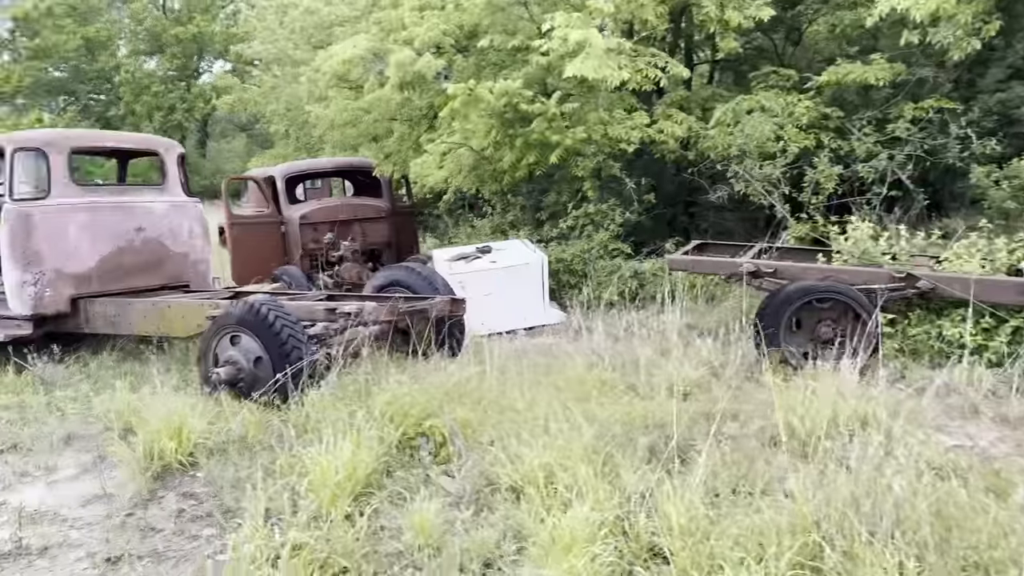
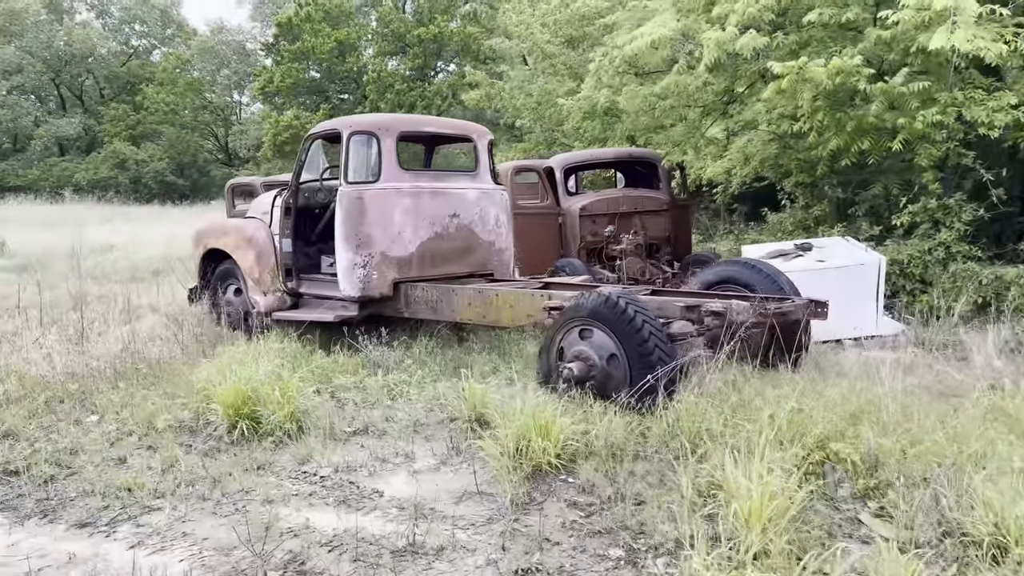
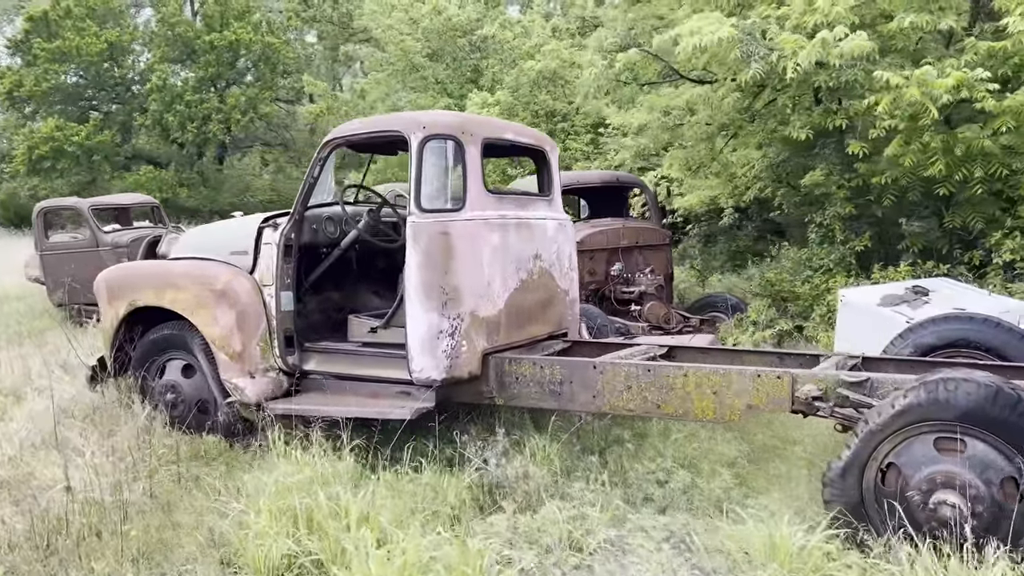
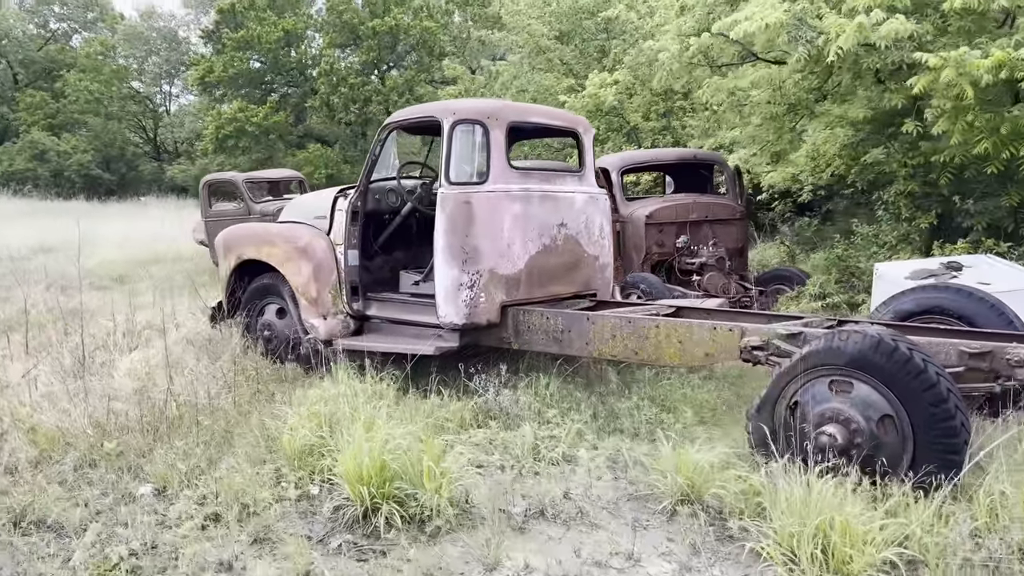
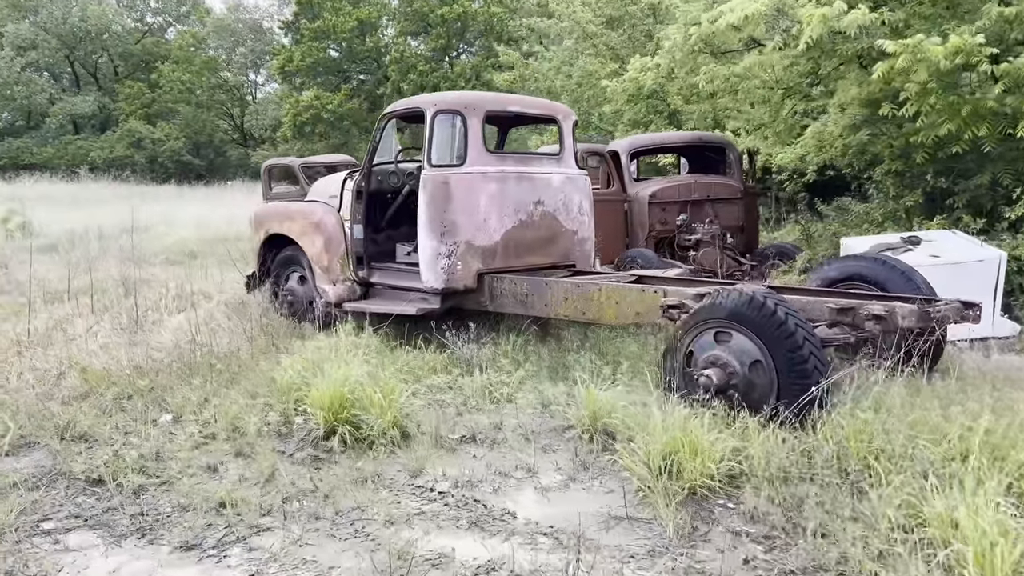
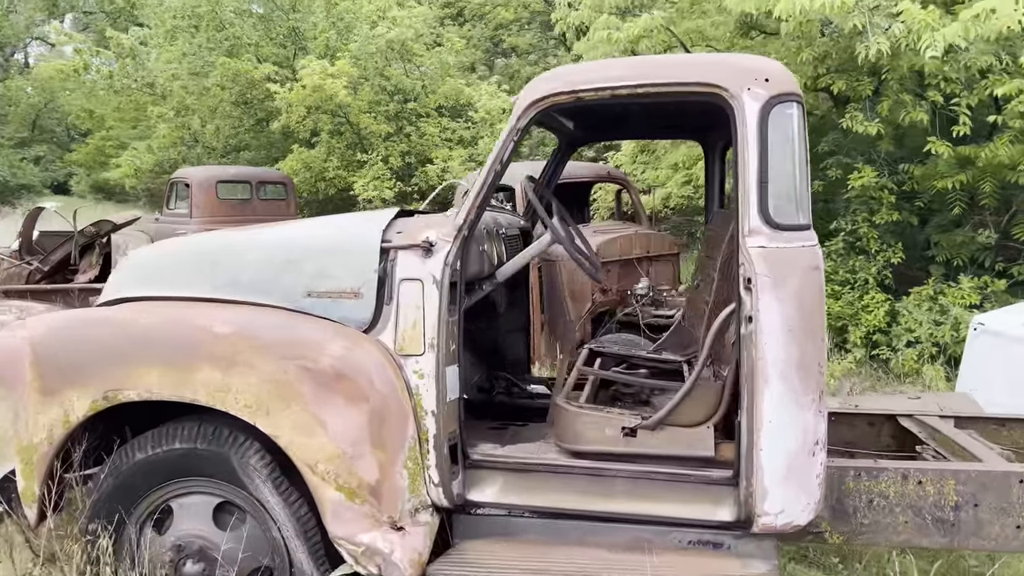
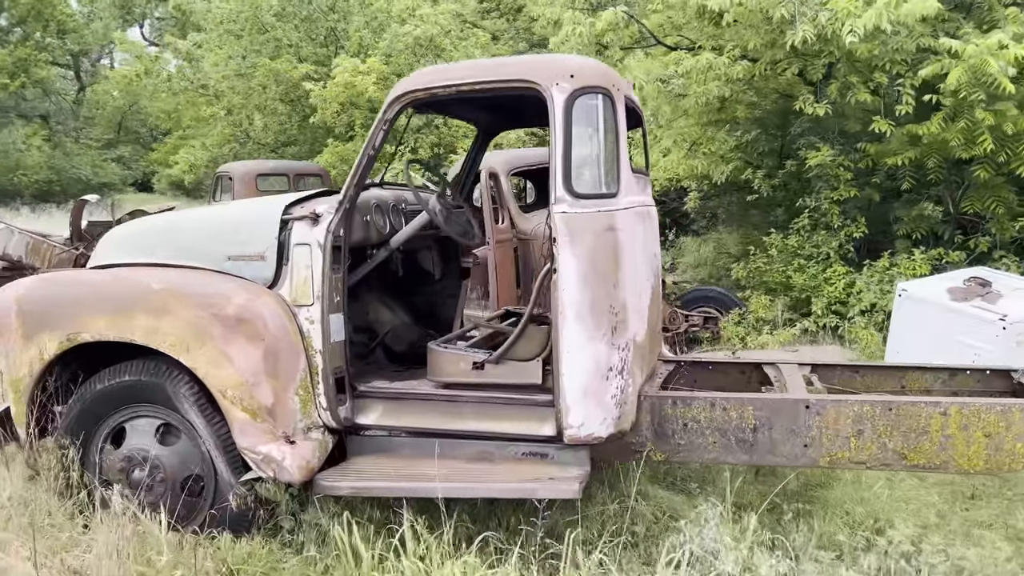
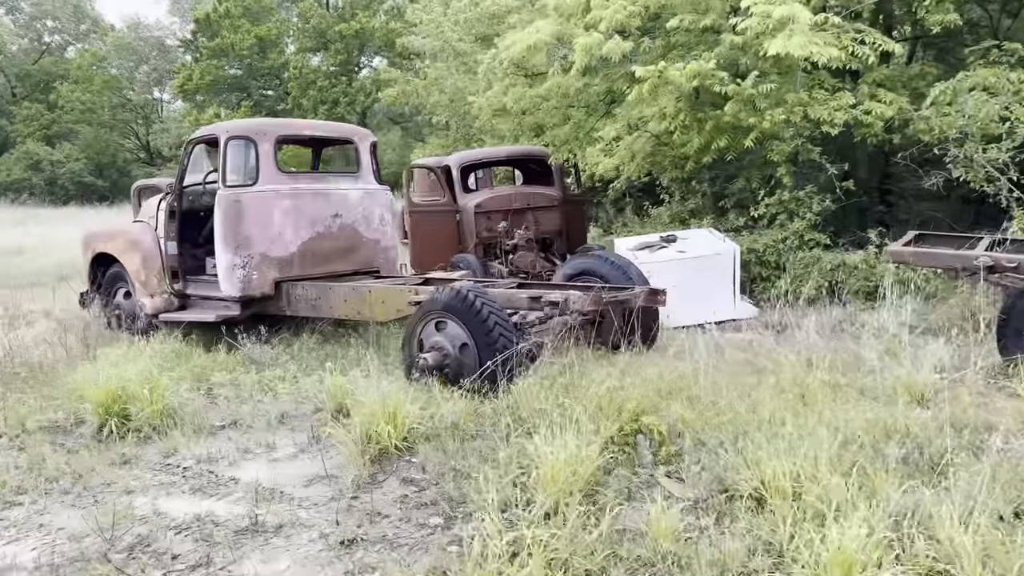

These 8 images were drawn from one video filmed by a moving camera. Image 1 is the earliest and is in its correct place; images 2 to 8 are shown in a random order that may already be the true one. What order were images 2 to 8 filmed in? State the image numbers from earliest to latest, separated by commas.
8, 2, 5, 4, 3, 7, 6
